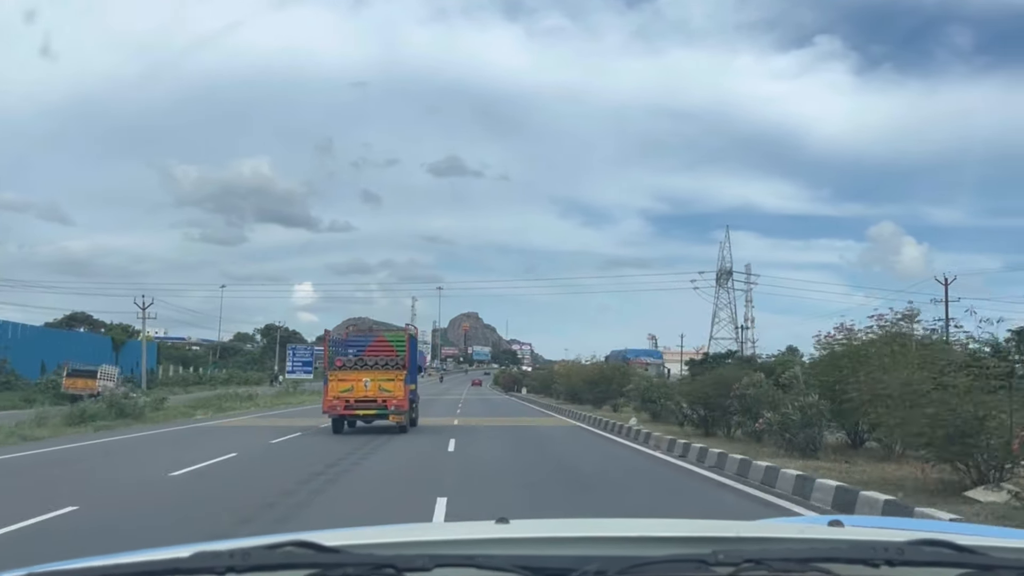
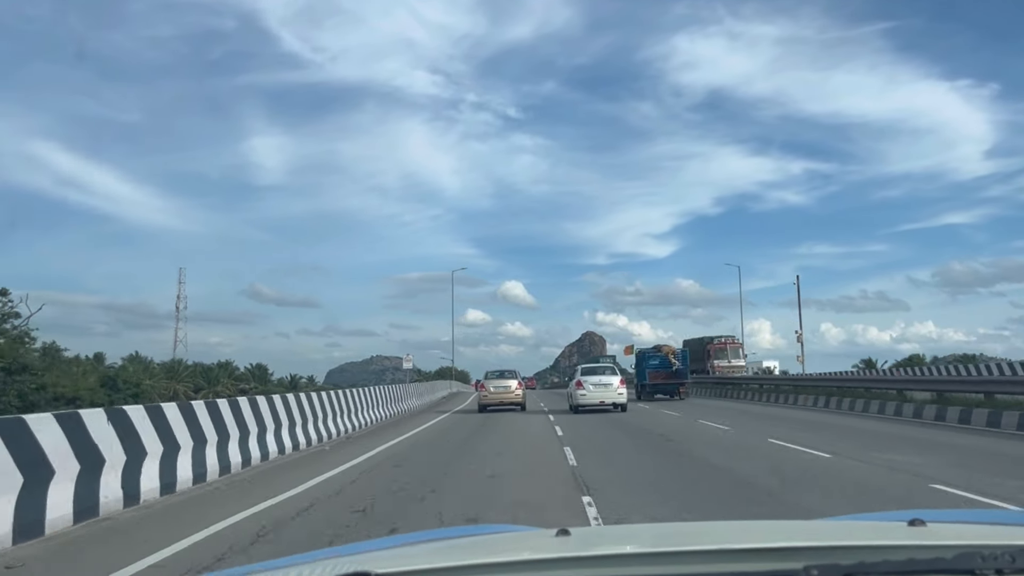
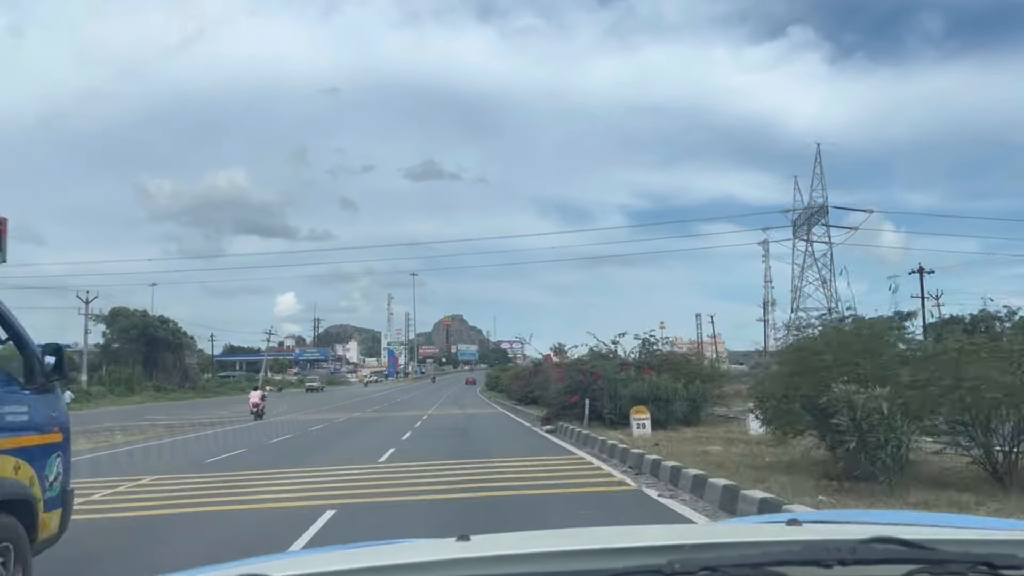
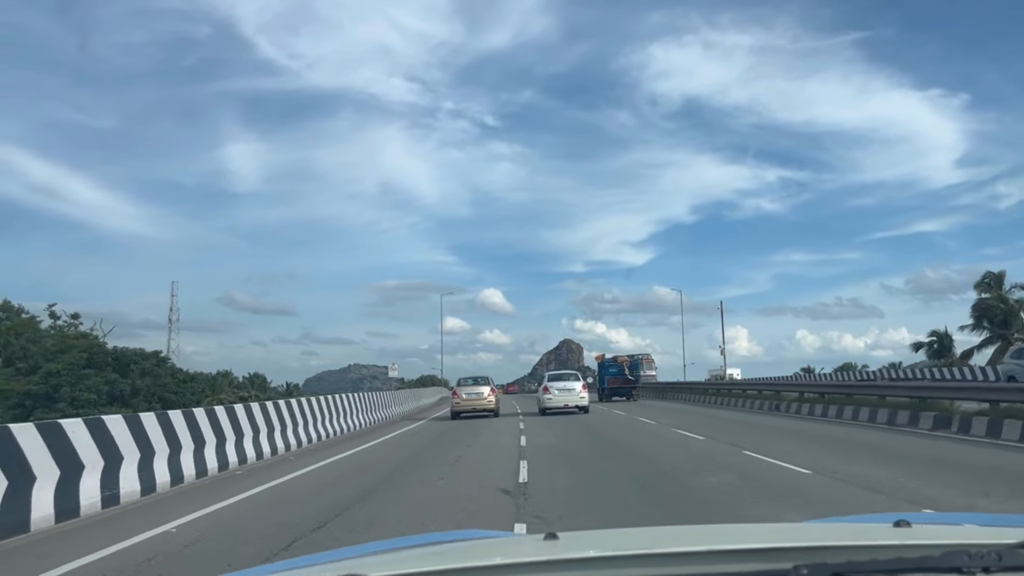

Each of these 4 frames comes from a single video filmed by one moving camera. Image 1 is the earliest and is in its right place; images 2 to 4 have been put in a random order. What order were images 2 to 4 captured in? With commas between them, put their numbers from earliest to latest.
3, 4, 2
